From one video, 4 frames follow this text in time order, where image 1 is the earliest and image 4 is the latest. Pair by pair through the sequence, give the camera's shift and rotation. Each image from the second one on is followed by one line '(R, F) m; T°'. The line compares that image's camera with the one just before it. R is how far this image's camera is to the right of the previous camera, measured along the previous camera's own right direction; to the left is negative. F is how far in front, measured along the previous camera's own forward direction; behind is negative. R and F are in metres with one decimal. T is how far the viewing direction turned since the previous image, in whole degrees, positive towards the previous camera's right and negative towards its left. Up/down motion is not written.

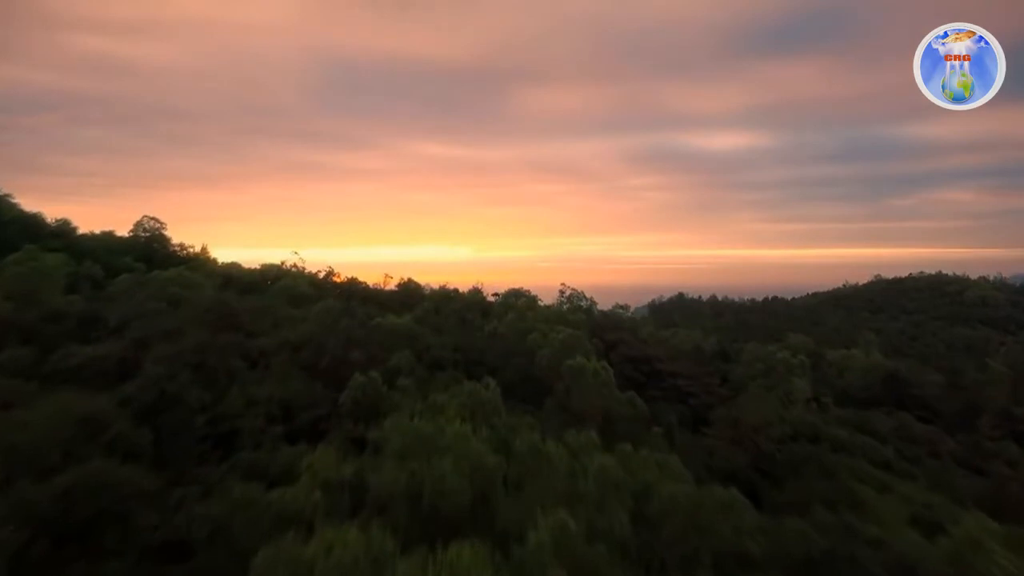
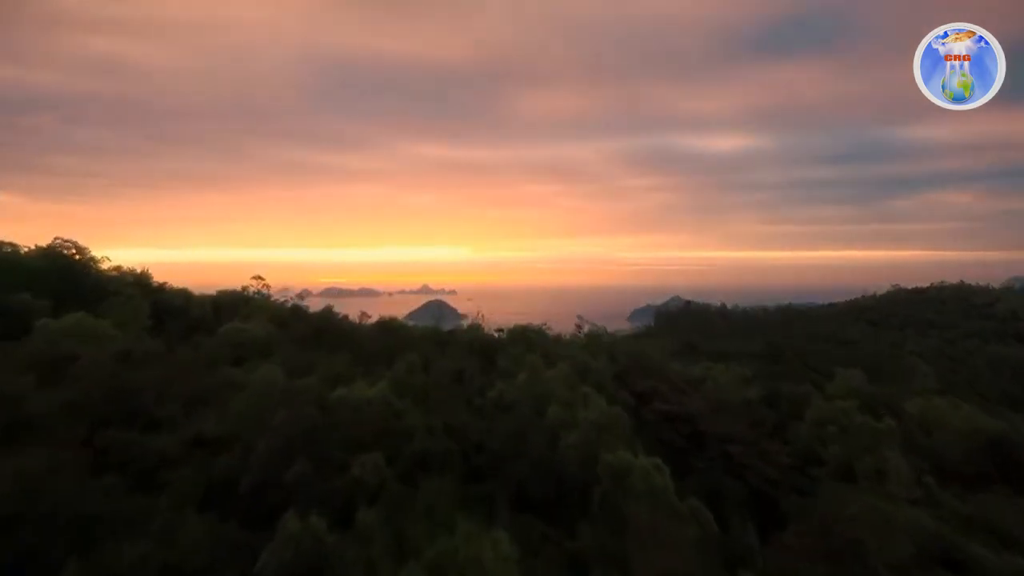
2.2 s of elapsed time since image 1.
(-0.2, +2.6) m; 0°
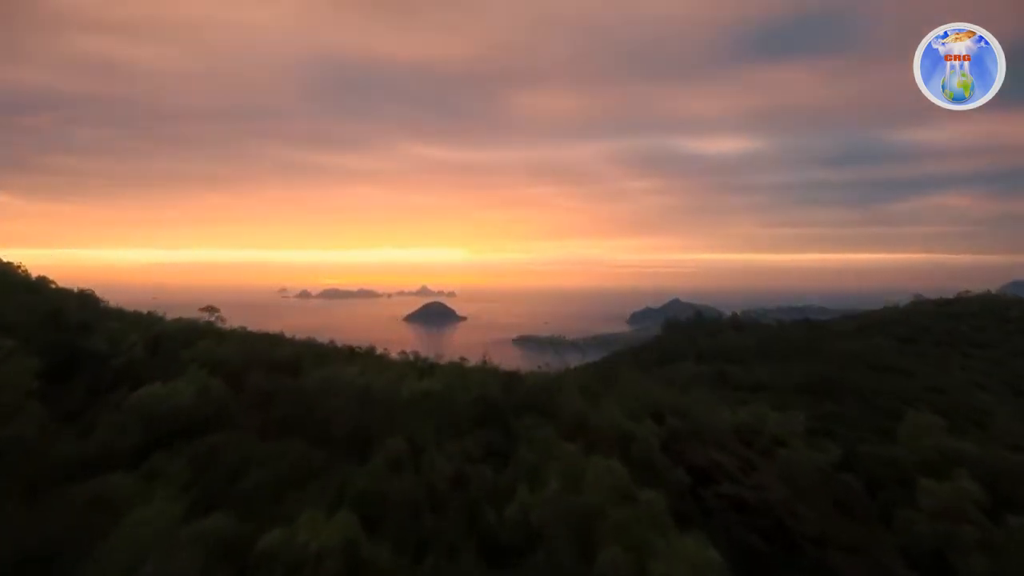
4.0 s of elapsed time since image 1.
(-0.4, +2.6) m; 0°
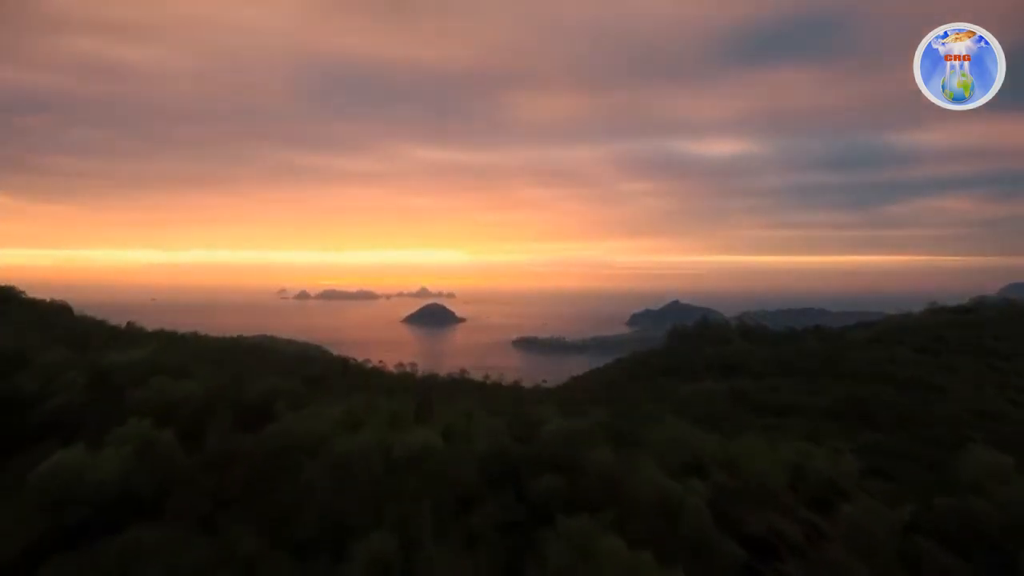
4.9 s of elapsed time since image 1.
(-0.3, +1.6) m; 0°
